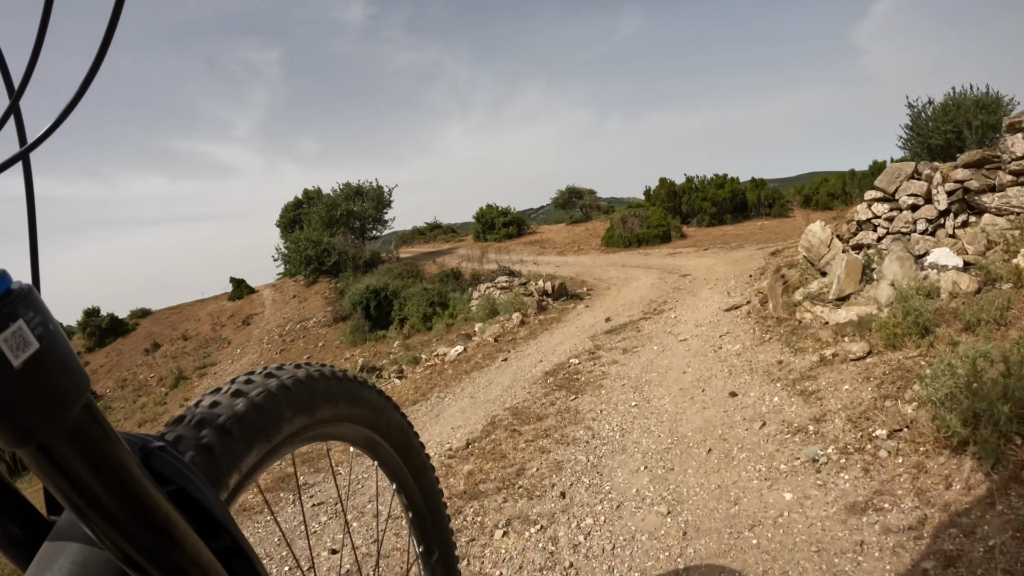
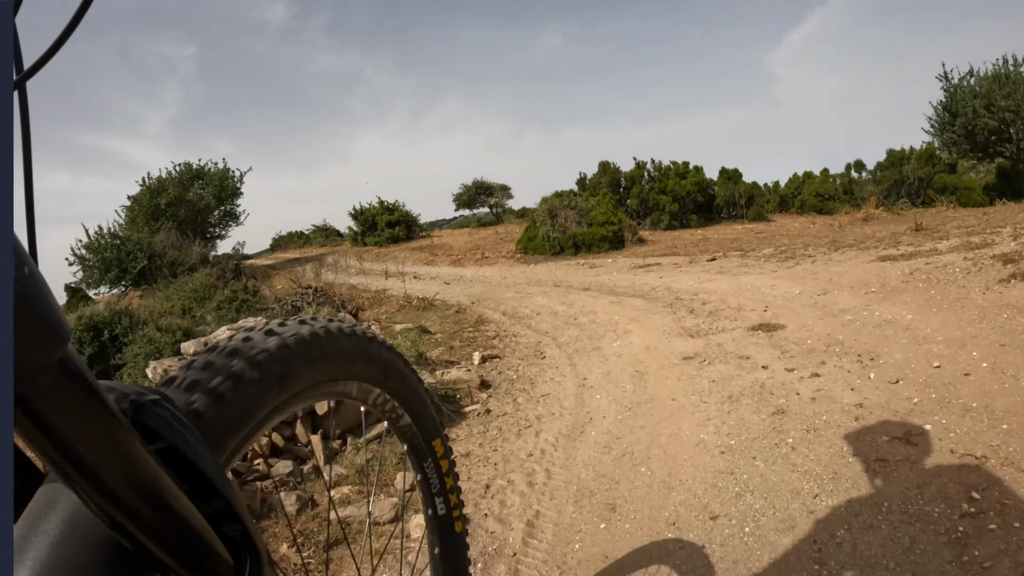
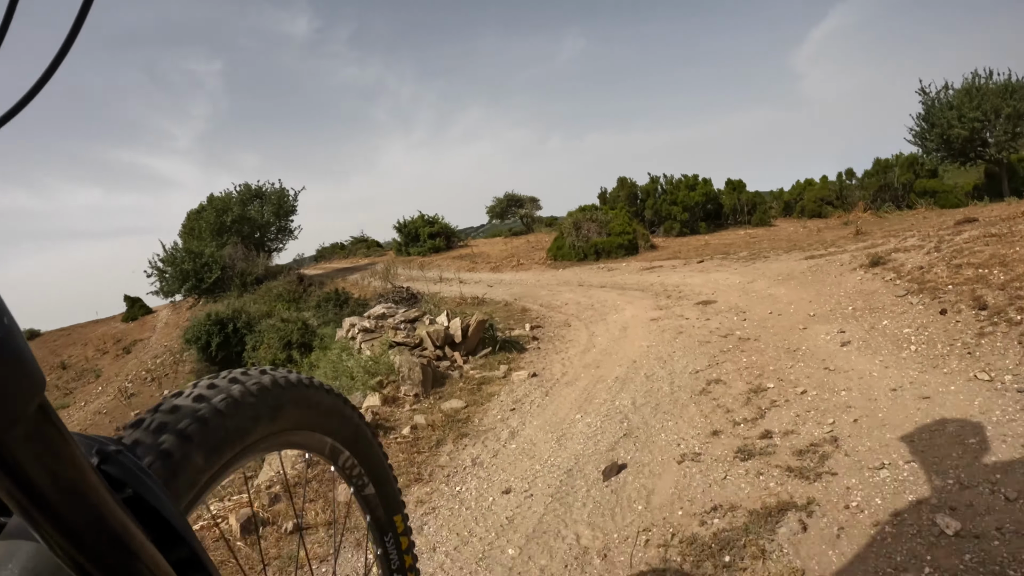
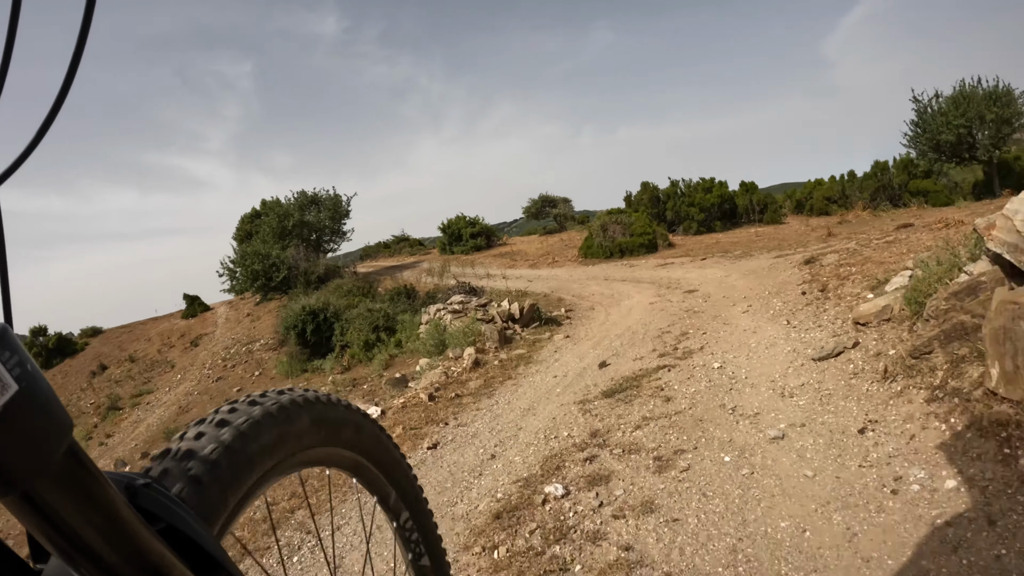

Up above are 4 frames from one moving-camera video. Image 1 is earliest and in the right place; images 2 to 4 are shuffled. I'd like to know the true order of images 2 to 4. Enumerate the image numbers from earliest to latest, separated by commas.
4, 3, 2
